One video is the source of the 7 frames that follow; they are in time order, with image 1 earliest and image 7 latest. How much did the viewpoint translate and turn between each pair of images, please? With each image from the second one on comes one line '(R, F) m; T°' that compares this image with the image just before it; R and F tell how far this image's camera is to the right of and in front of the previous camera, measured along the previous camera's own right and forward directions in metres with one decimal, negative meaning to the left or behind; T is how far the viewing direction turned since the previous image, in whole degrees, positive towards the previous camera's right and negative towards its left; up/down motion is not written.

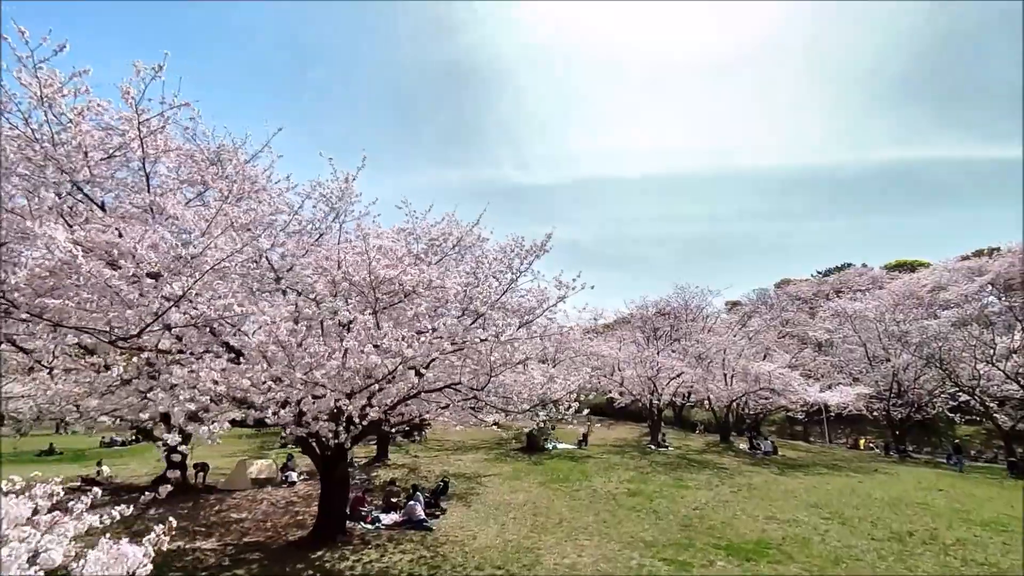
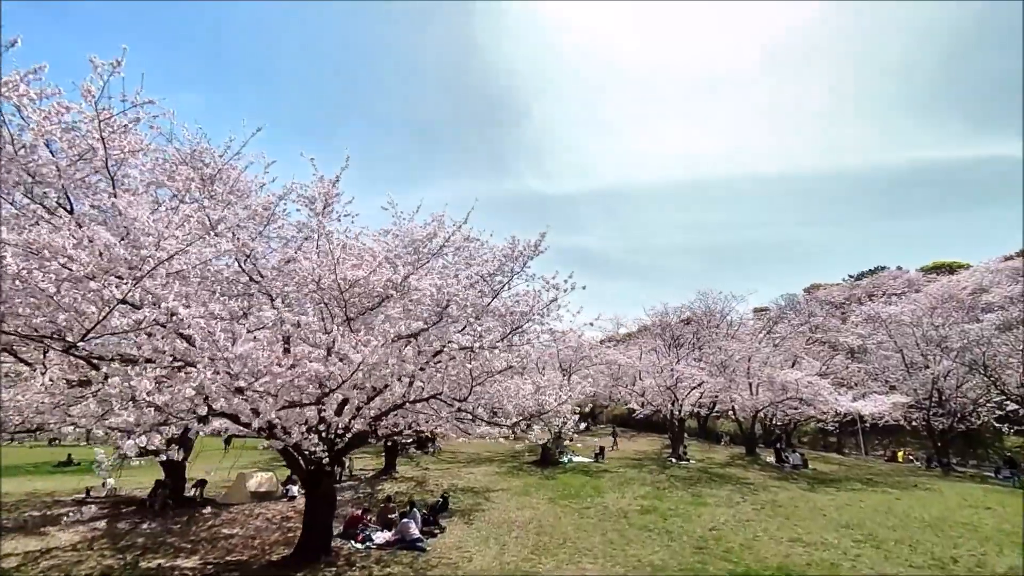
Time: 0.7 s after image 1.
(+0.6, +0.7) m; -3°
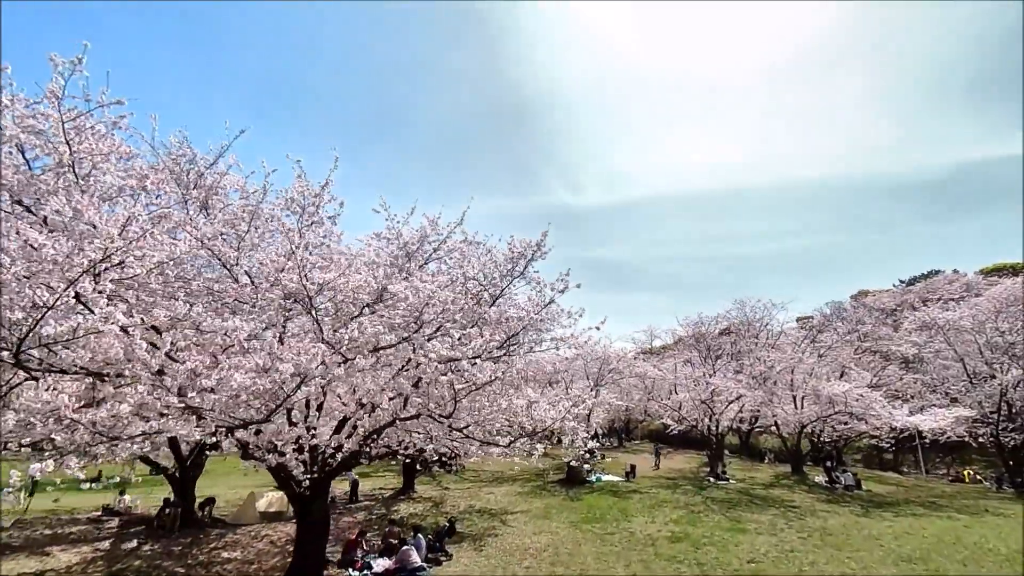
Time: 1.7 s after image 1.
(+0.6, +0.9) m; -4°
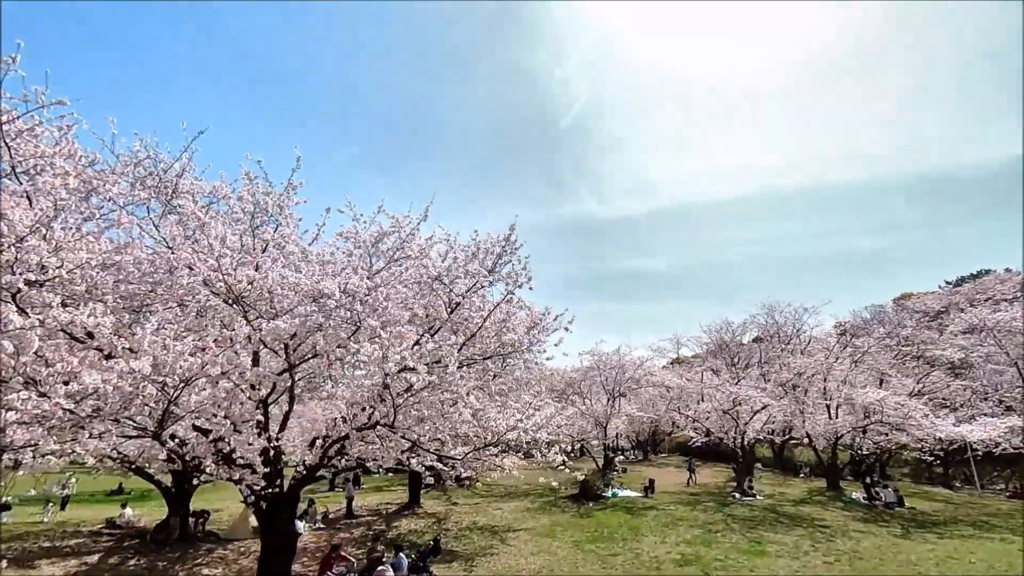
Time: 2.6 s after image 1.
(+1.0, +0.8) m; -3°
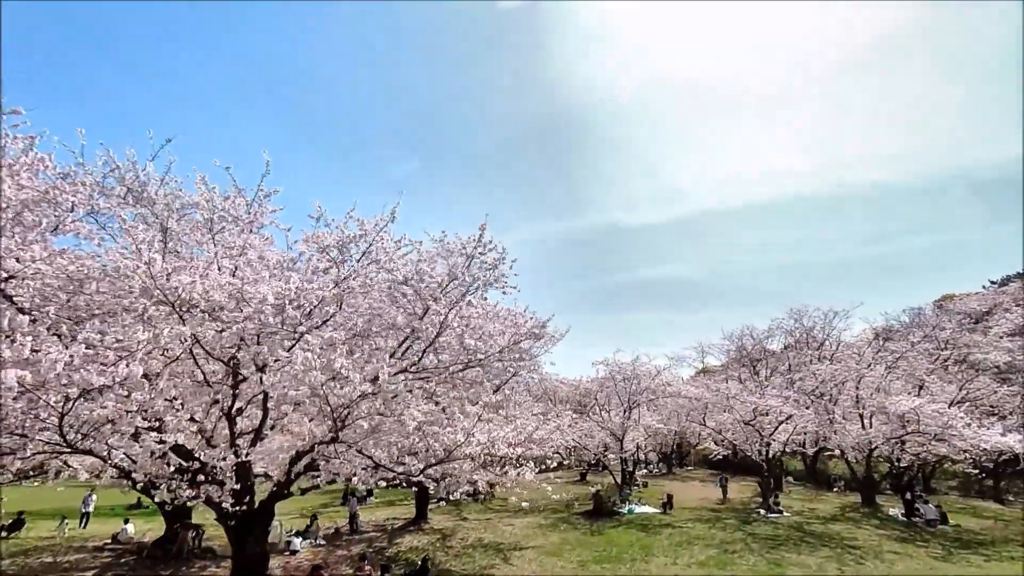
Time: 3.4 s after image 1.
(+0.8, +0.7) m; -3°
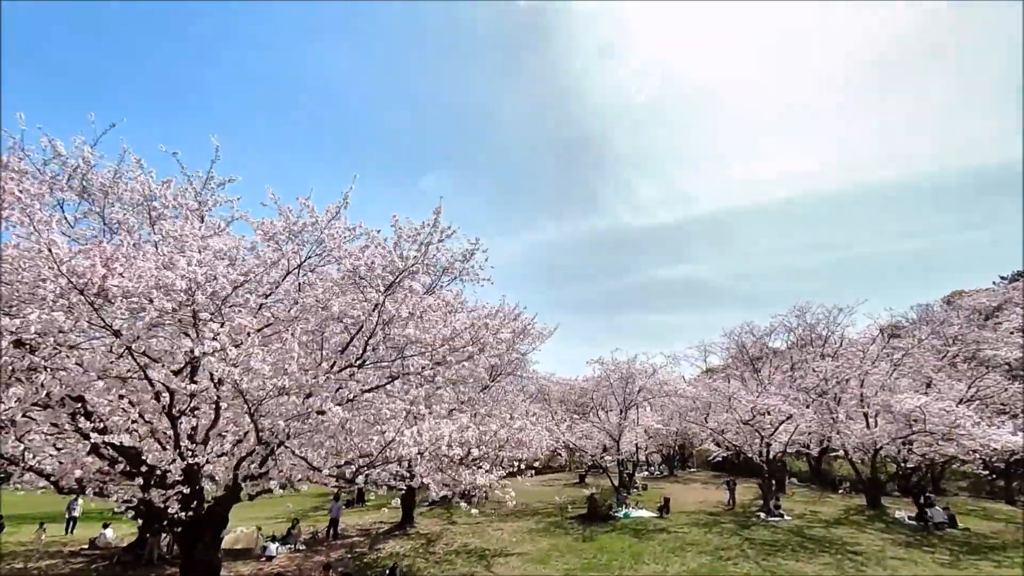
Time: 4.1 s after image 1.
(+0.6, +0.6) m; -1°
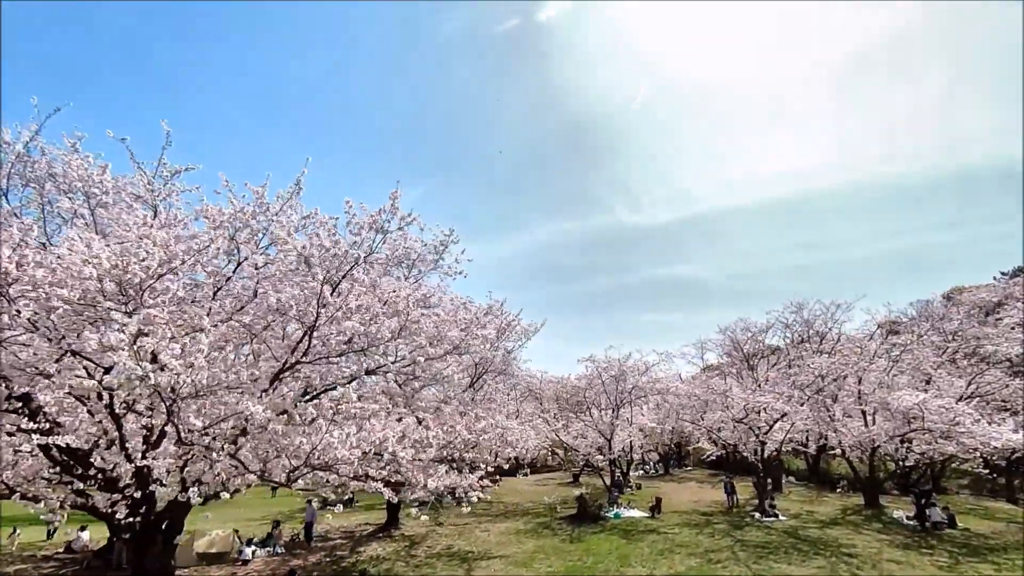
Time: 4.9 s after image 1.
(+0.4, +0.5) m; 0°
